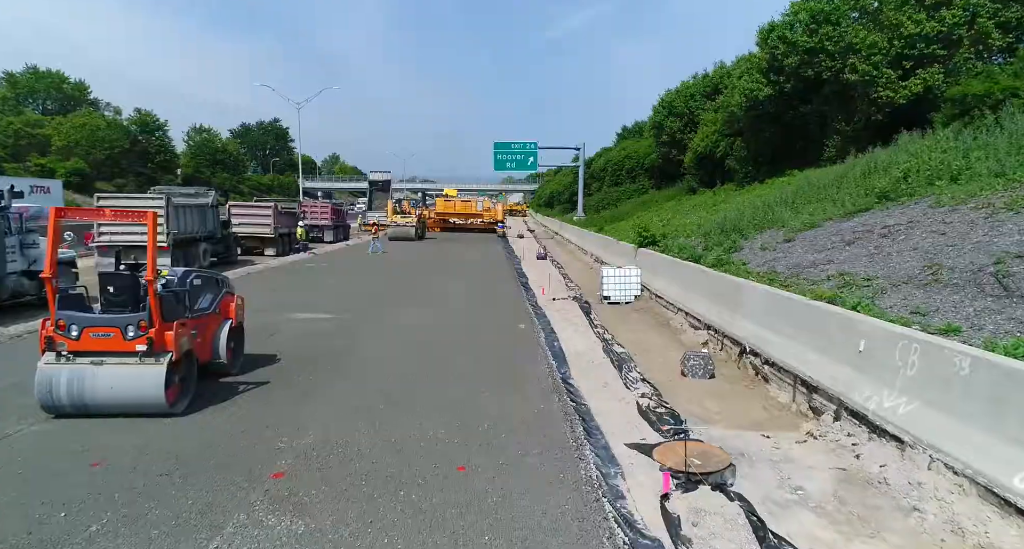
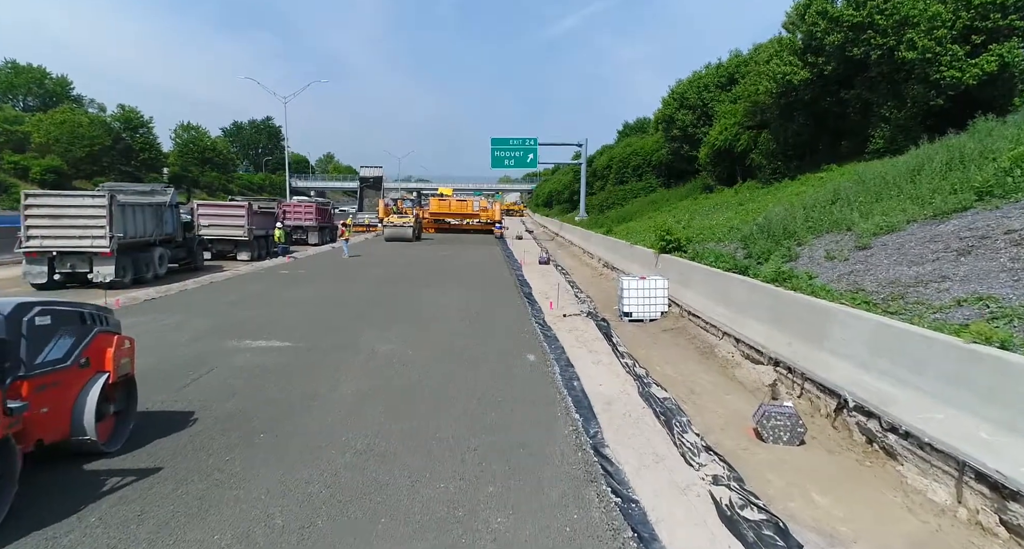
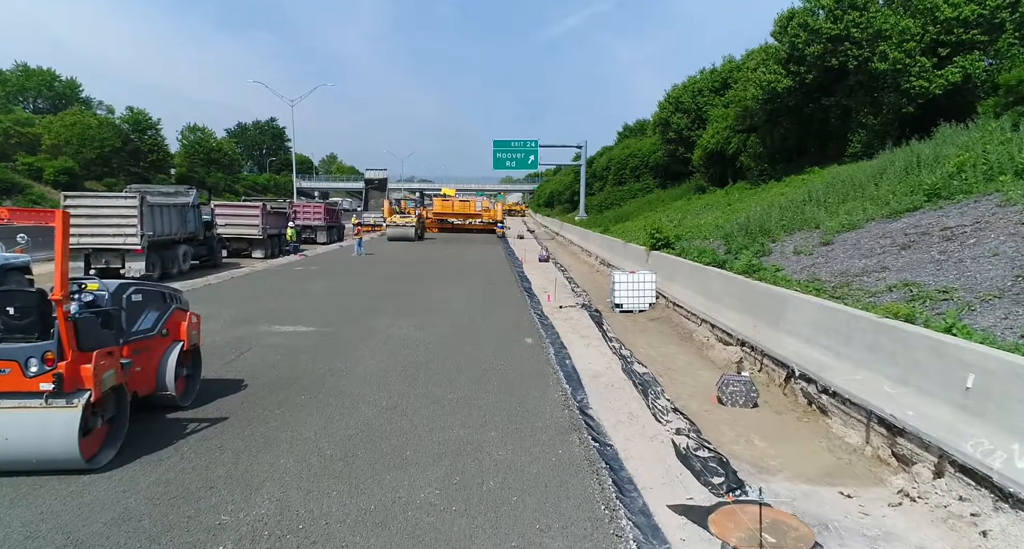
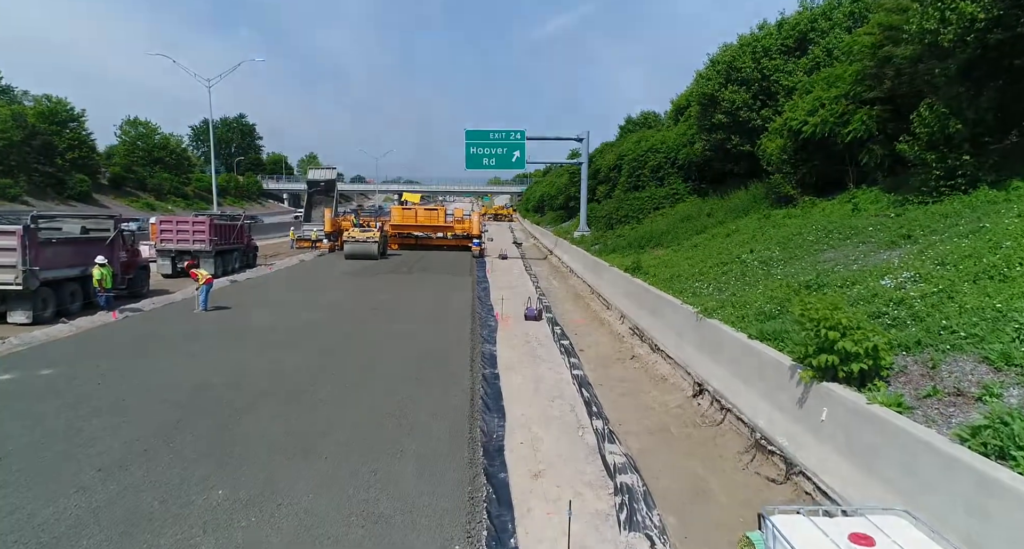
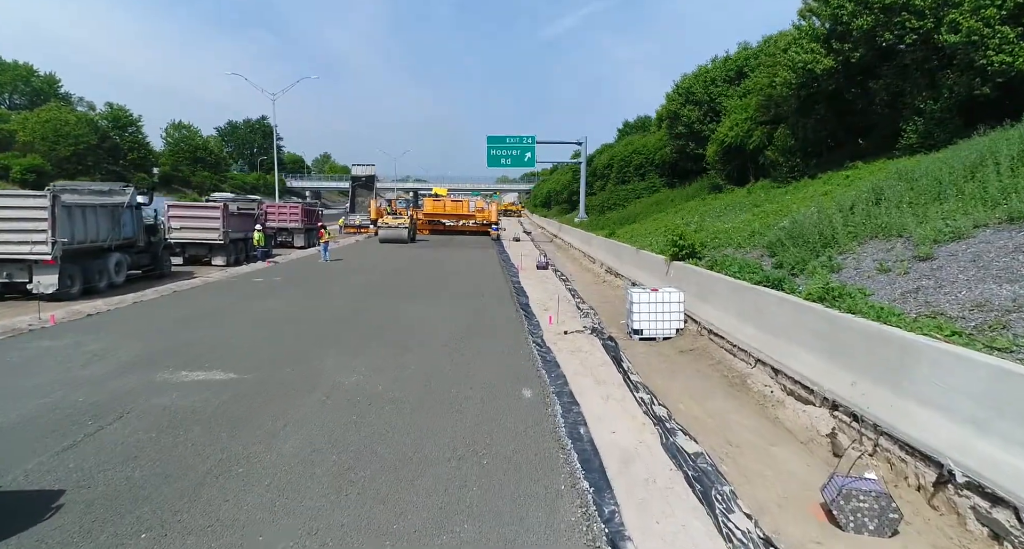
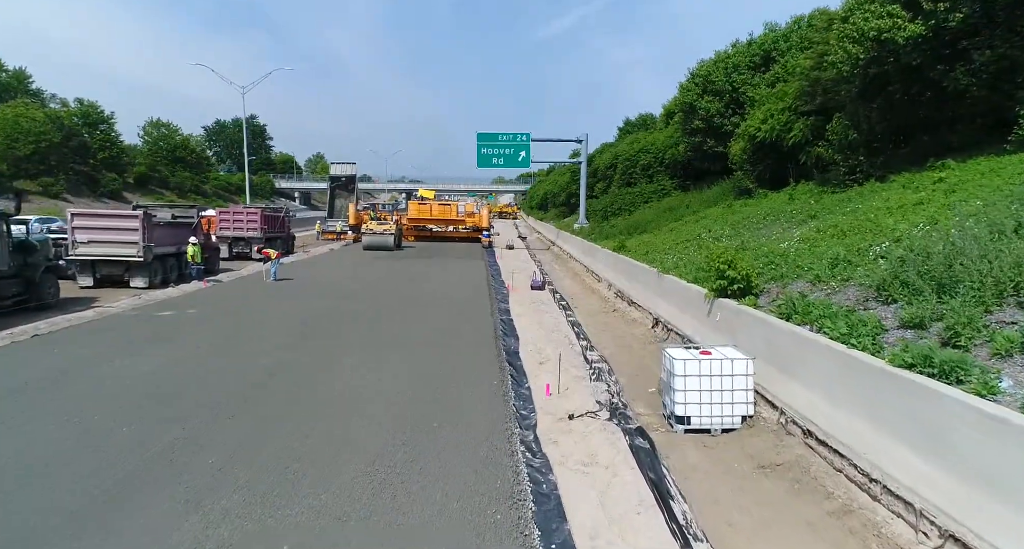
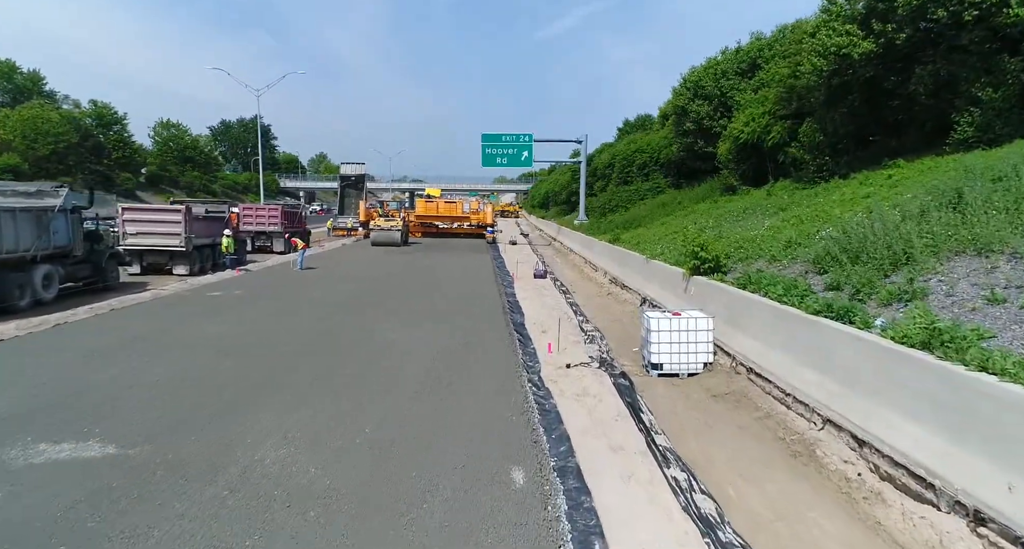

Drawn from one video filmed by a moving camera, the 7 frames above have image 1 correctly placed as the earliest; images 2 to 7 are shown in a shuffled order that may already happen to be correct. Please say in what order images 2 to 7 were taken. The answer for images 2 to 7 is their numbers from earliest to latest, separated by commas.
3, 2, 5, 7, 6, 4
